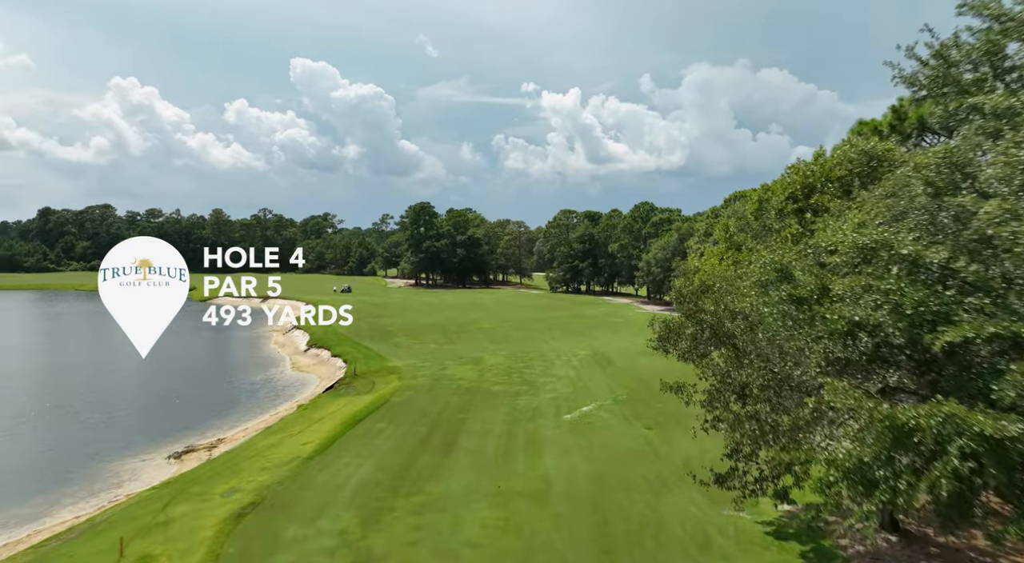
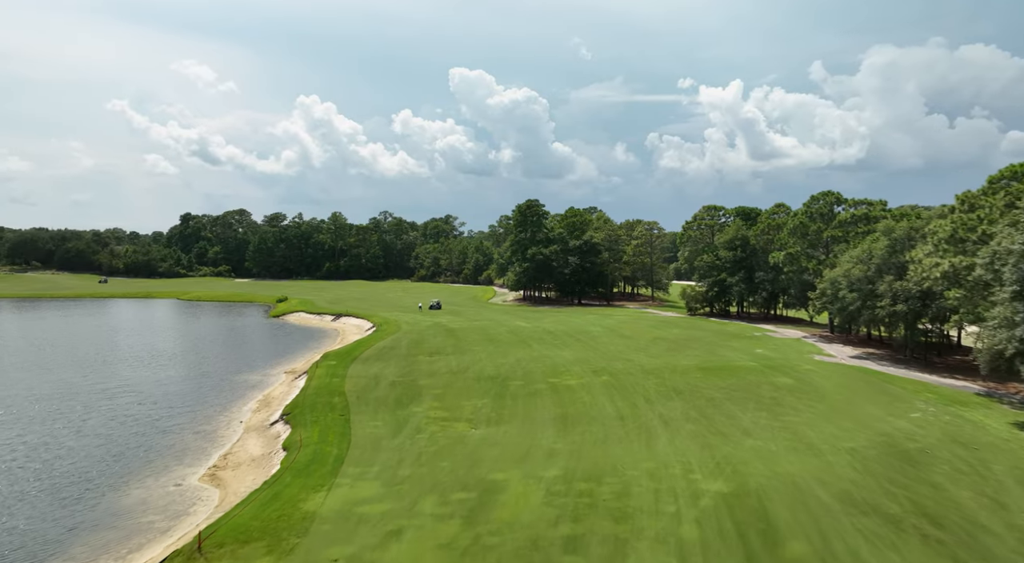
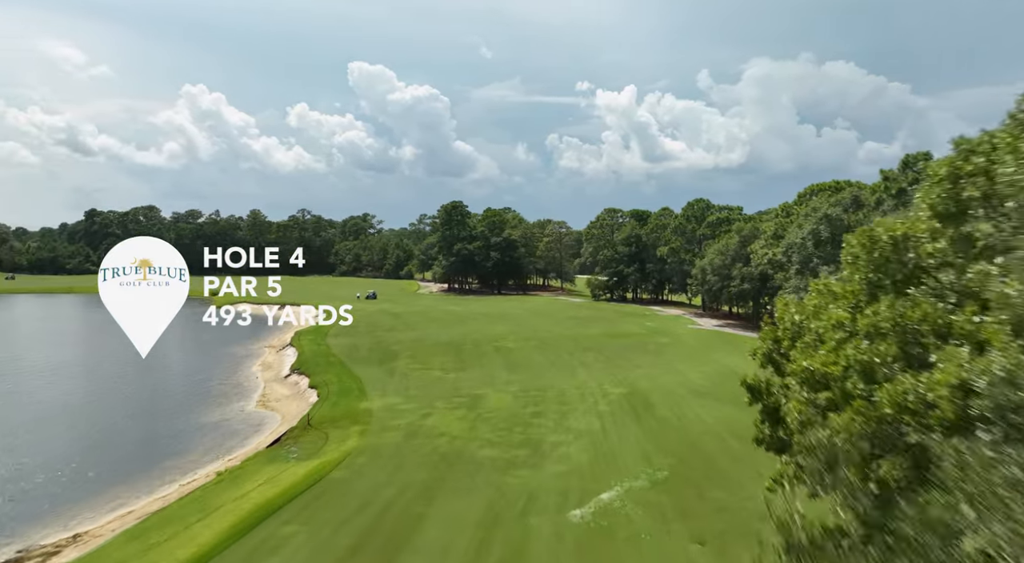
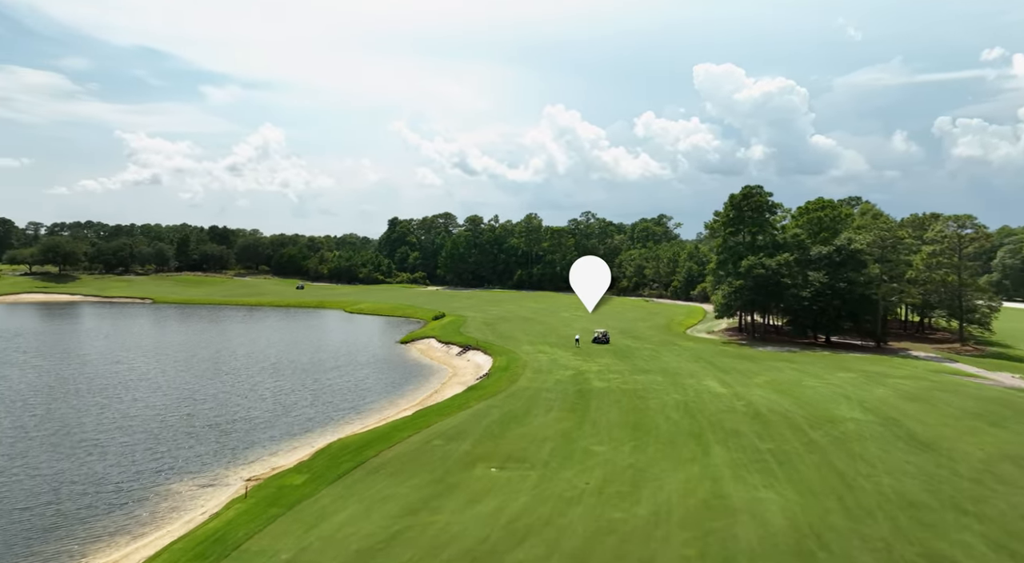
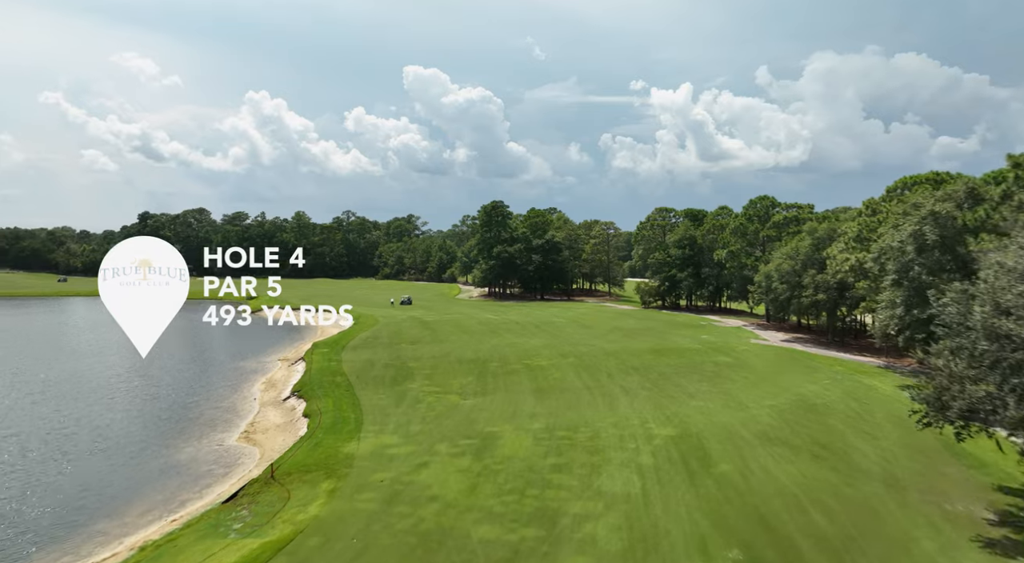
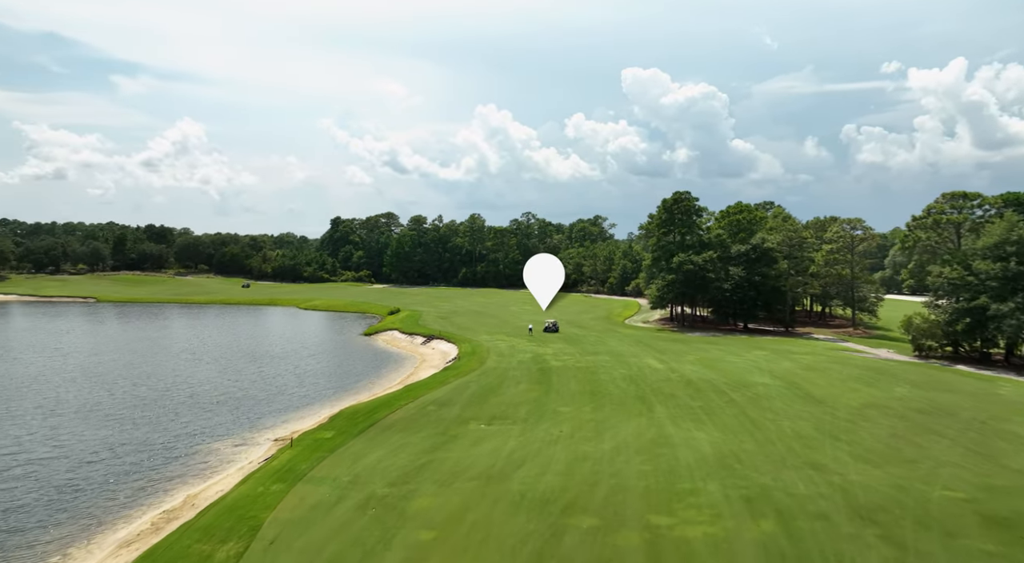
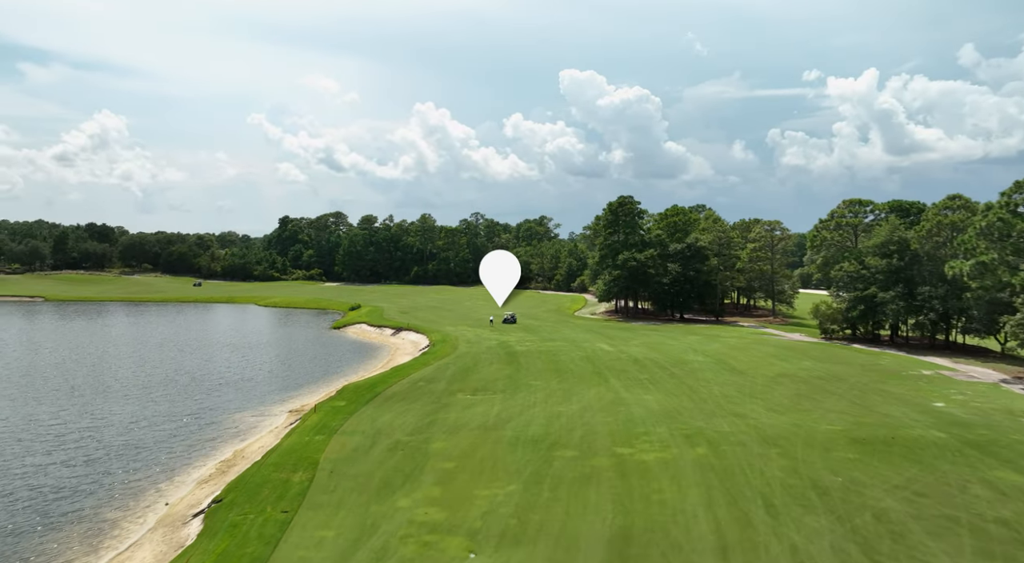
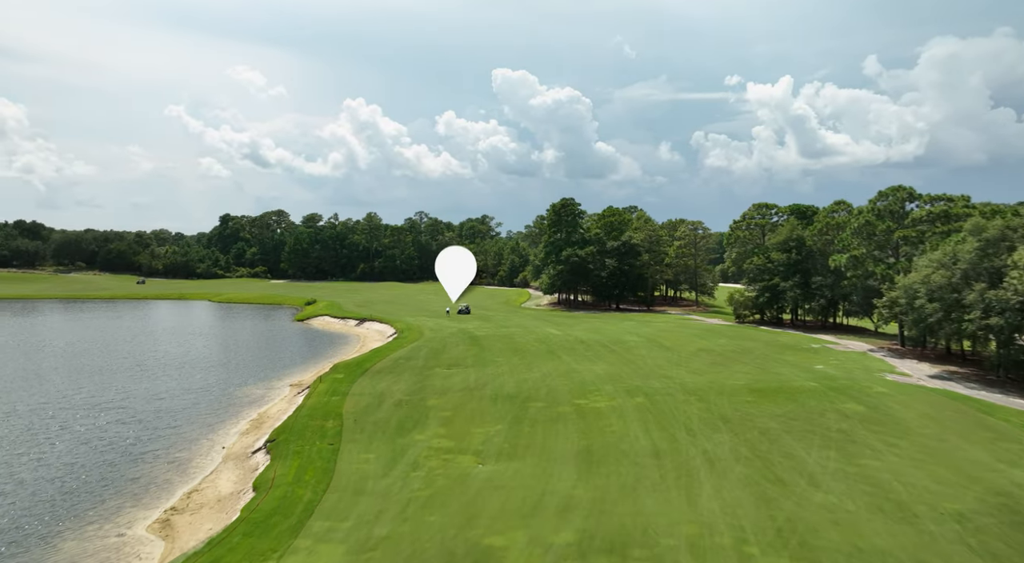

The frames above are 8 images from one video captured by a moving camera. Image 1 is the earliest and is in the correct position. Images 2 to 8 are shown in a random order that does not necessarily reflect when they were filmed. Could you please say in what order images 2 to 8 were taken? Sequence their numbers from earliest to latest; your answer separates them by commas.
3, 5, 2, 8, 7, 6, 4
